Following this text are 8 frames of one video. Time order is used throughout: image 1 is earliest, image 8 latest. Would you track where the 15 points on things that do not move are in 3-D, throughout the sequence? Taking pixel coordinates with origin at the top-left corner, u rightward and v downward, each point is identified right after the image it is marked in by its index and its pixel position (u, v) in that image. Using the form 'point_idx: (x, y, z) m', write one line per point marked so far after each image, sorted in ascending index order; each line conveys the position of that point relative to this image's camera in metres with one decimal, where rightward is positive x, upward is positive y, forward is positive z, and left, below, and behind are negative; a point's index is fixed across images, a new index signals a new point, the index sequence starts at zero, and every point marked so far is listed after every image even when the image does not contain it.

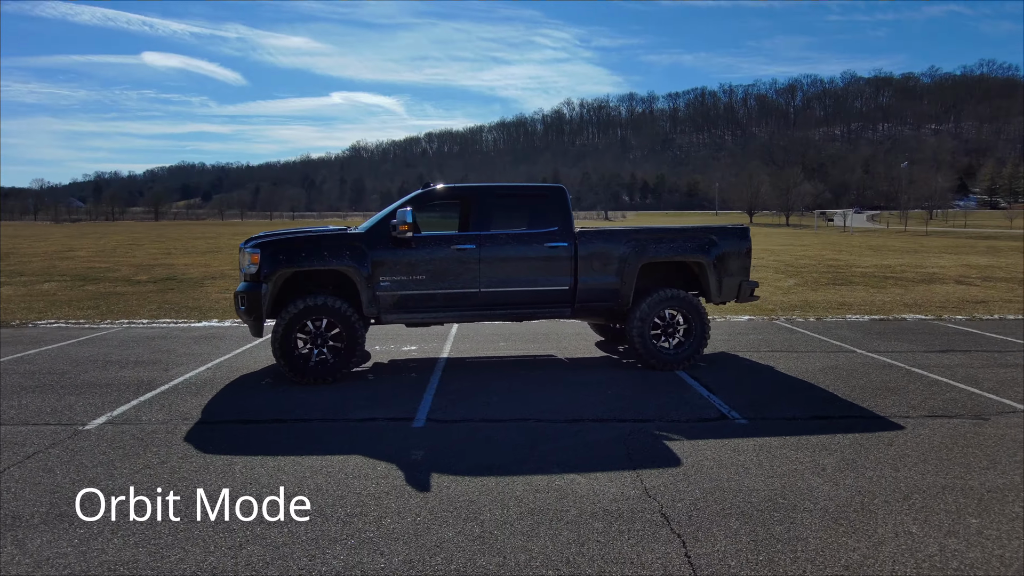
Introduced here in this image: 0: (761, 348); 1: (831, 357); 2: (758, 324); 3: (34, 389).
0: (+3.0, -0.8, +8.0) m
1: (+3.7, -0.8, +7.5) m
2: (+3.6, -0.6, +9.9) m
3: (-4.5, -0.9, +6.0) m
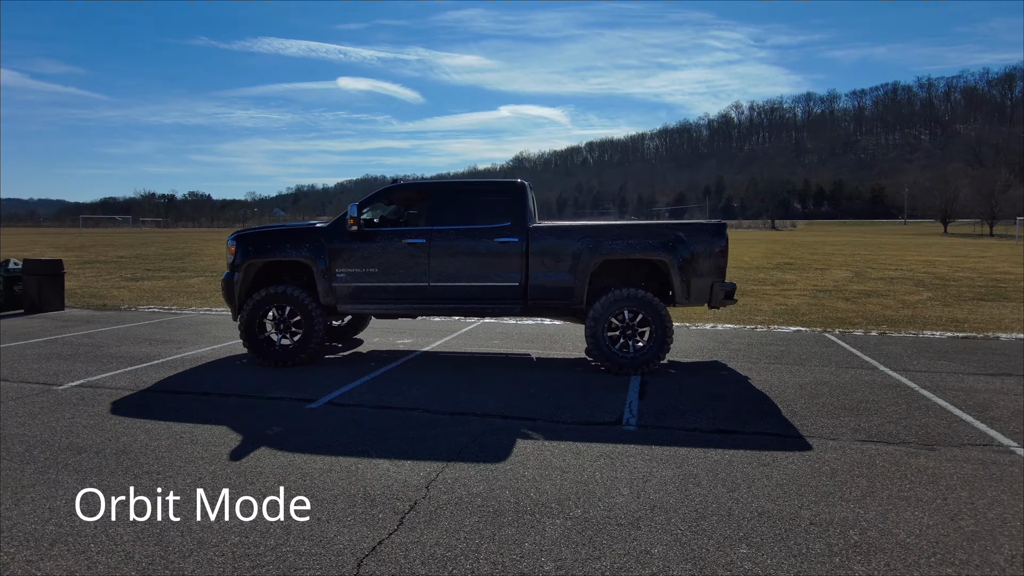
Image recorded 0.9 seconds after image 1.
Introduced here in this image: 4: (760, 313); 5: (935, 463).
0: (+2.8, -0.8, +7.3) m
1: (+3.3, -0.9, +6.6) m
2: (+3.8, -0.7, +8.9) m
3: (-5.0, -0.8, +7.1) m
4: (+5.1, -0.5, +13.3) m
5: (+2.6, -1.1, +4.0) m
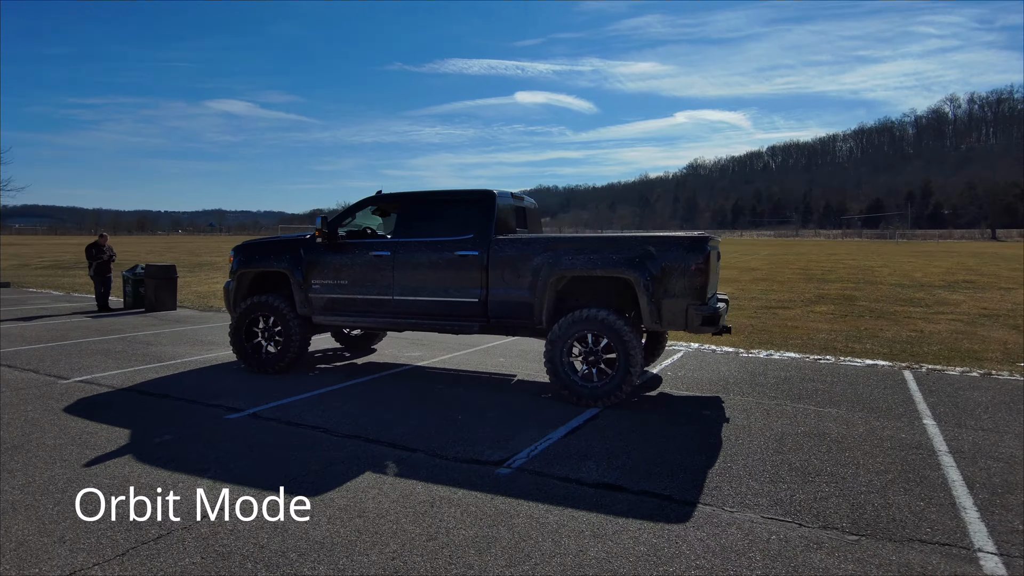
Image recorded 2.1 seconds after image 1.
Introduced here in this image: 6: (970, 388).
0: (+2.5, -1.0, +6.1) m
1: (+2.8, -1.1, +5.3) m
2: (+3.9, -1.0, +7.4) m
3: (-5.0, -0.8, +8.0) m
4: (+6.3, -0.9, +11.3) m
5: (+1.4, -1.3, +3.0) m
6: (+4.7, -1.0, +6.5) m
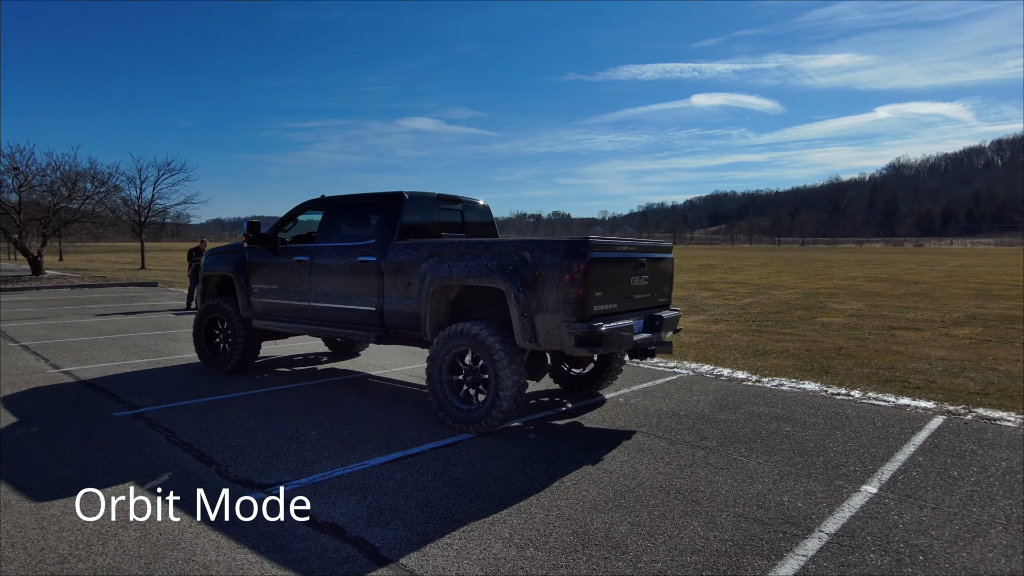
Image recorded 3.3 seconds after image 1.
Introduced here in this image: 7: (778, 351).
0: (+1.5, -1.2, +5.0) m
1: (+1.6, -1.2, +4.1) m
2: (+3.2, -1.1, +5.9) m
3: (-5.3, -0.8, +8.8) m
4: (+6.6, -1.2, +9.0) m
5: (-0.3, -1.3, +2.2) m
6: (+3.7, -1.2, +4.8) m
7: (+4.4, -1.0, +10.6) m
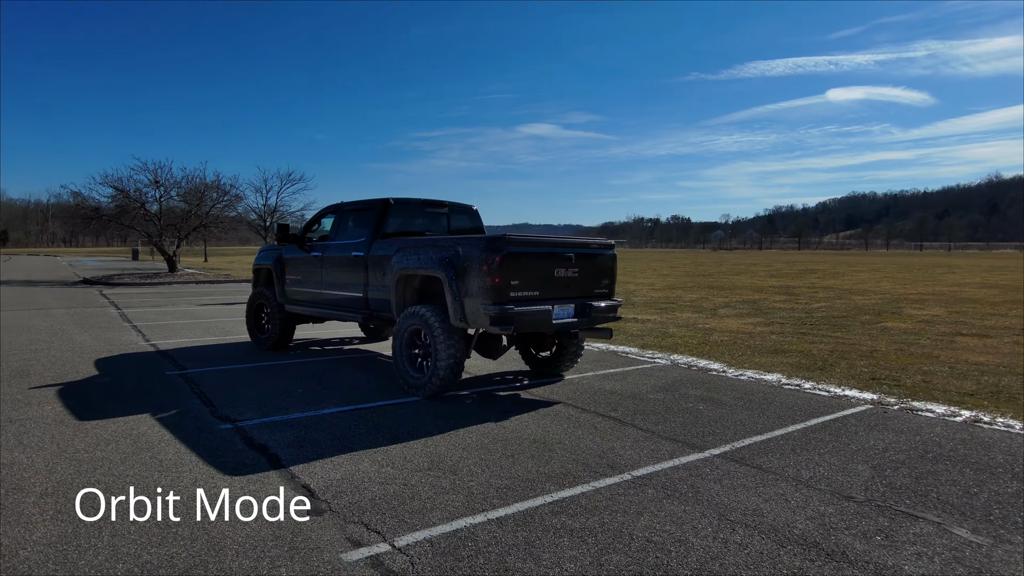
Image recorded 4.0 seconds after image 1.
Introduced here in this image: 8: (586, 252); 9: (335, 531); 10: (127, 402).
0: (+0.9, -1.1, +5.7) m
1: (+0.8, -1.1, +4.8) m
2: (+2.8, -1.1, +6.3) m
3: (-5.0, -0.7, +10.7) m
4: (+6.6, -1.2, +8.8) m
5: (-1.4, -1.2, +3.3) m
6: (+3.1, -1.2, +5.1) m
7: (+4.8, -1.0, +10.7) m
8: (+0.7, +0.3, +6.1) m
9: (-0.9, -1.2, +3.3) m
10: (-3.5, -1.0, +5.7) m
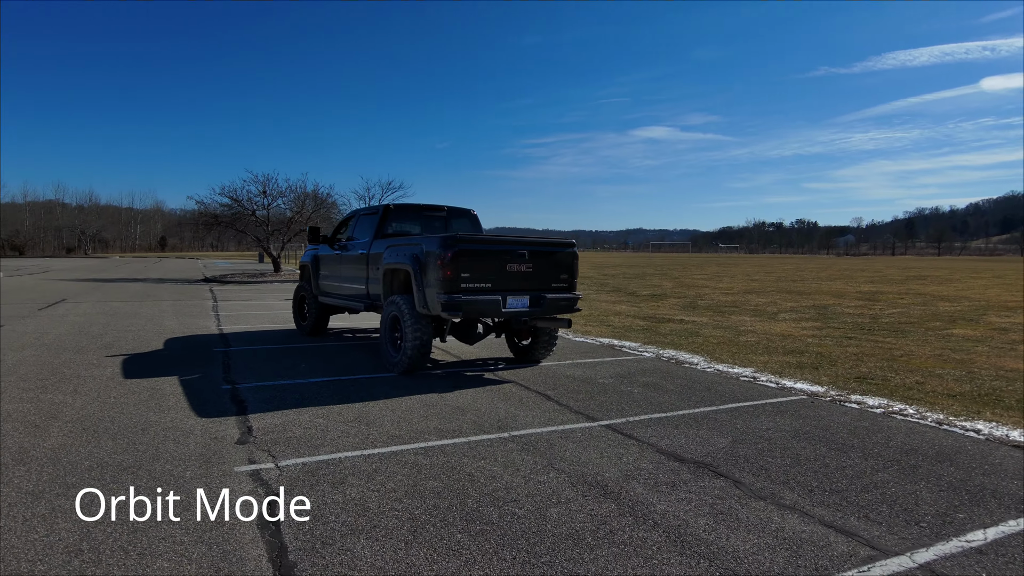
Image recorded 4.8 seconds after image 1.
0: (+0.4, -1.0, +6.4) m
1: (+0.2, -1.1, +5.6) m
2: (+2.4, -1.0, +6.6) m
3: (-4.6, -0.6, +12.4) m
4: (+6.6, -1.2, +8.4) m
5: (-2.3, -1.1, +4.5) m
6: (+2.5, -1.1, +5.5) m
7: (+5.1, -1.1, +10.7) m
8: (+0.3, +0.4, +6.9) m
9: (-1.8, -1.1, +4.3) m
10: (-3.9, -0.9, +7.2) m
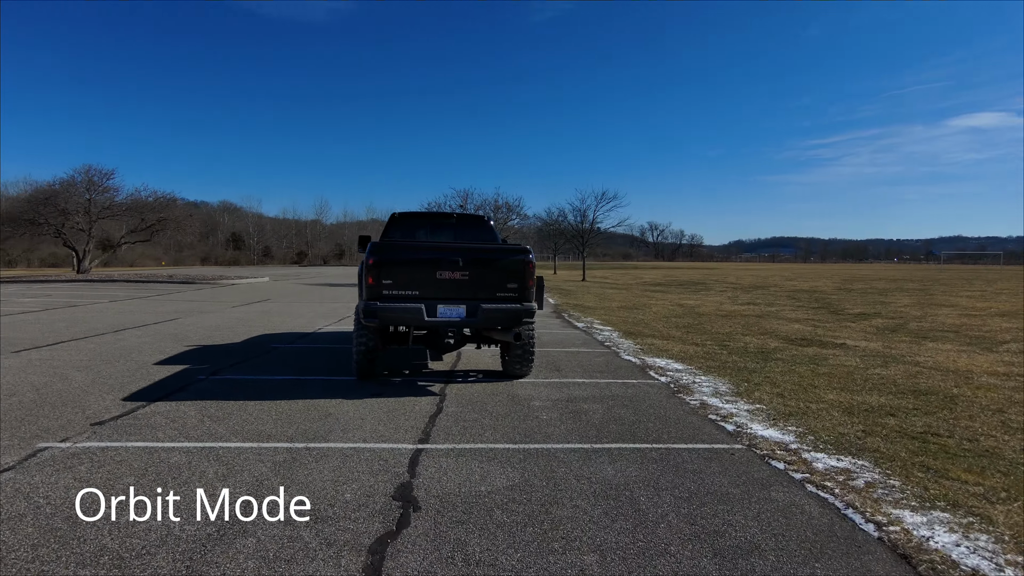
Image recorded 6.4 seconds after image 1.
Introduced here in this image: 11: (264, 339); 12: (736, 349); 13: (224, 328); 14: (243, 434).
0: (-0.5, -1.1, +5.9) m
1: (-1.0, -1.1, +5.3) m
2: (+1.4, -1.2, +5.3) m
3: (-2.6, -0.7, +13.4) m
4: (+6.0, -1.5, +5.3) m
5: (-3.7, -1.1, +5.2) m
6: (+1.0, -1.2, +4.2) m
7: (+5.5, -1.3, +7.9) m
8: (-0.3, +0.3, +6.4) m
9: (-3.3, -1.1, +4.9) m
10: (-4.1, -0.9, +8.4) m
11: (-3.8, -0.8, +9.9) m
12: (+4.0, -1.1, +11.3) m
13: (-5.1, -0.7, +11.4) m
14: (-2.1, -1.1, +4.9) m
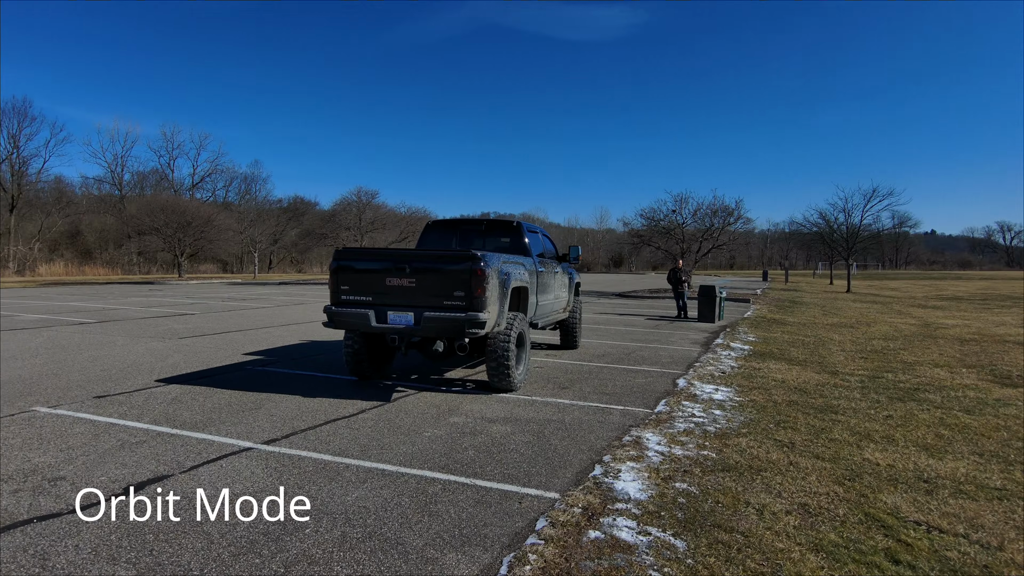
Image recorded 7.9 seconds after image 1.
0: (-1.2, -1.2, +5.9) m
1: (-2.0, -1.2, +5.5) m
2: (+0.2, -1.3, +4.6) m
3: (+0.1, -0.8, +13.5) m
4: (+4.3, -1.6, +2.5) m
5: (-4.4, -1.1, +6.7) m
6: (-0.6, -1.3, +3.7) m
7: (+5.1, -1.5, +5.1) m
8: (-0.8, +0.2, +6.3) m
9: (-4.2, -1.1, +6.2) m
10: (-3.4, -1.0, +9.7) m
11: (-2.5, -0.9, +10.9) m
12: (+5.1, -1.3, +8.8) m
13: (-3.0, -0.8, +12.9) m
14: (-3.1, -1.1, +5.7) m
